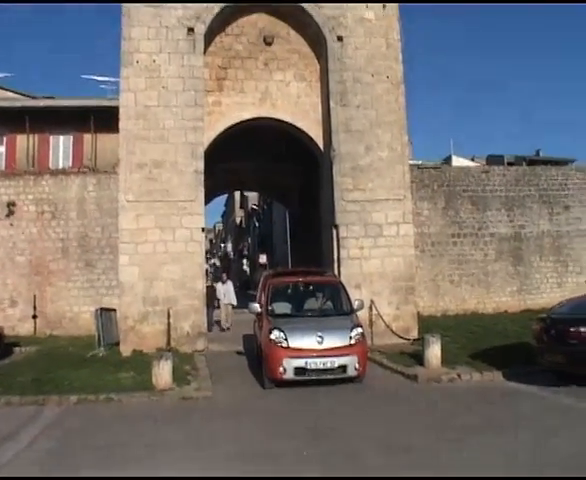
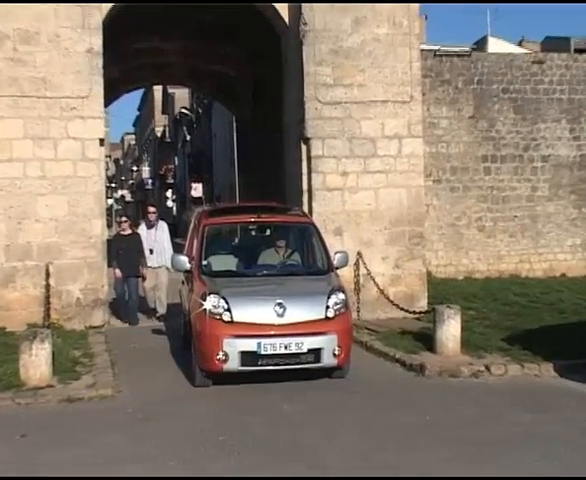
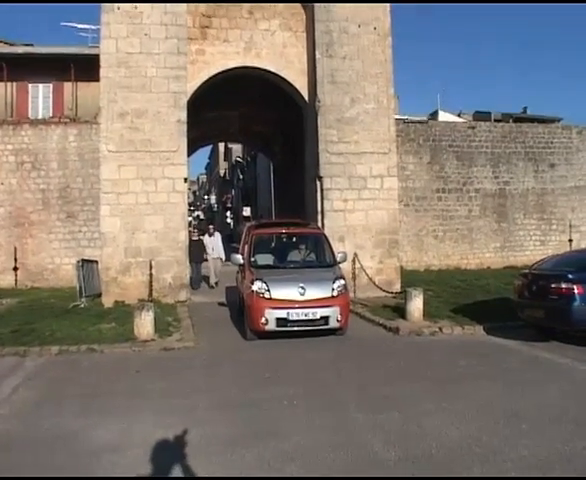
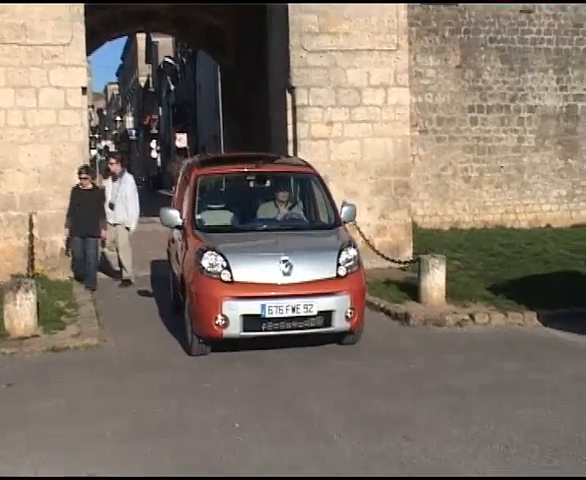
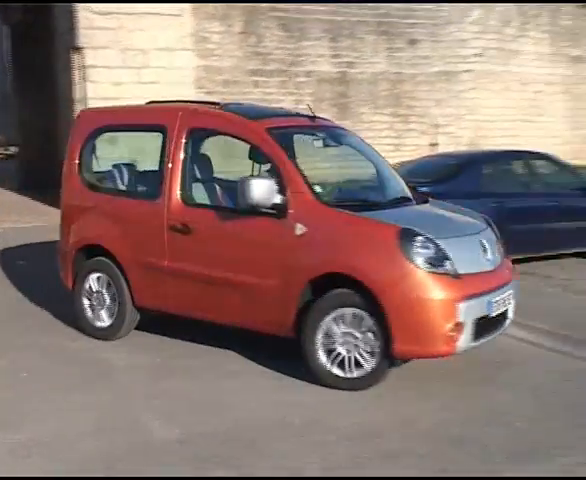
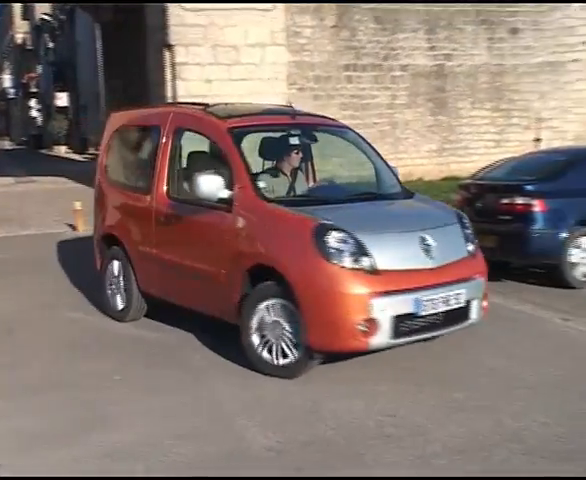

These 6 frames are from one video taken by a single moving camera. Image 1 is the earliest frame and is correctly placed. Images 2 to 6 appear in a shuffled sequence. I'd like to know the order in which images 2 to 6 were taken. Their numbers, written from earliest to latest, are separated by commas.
3, 2, 4, 6, 5
